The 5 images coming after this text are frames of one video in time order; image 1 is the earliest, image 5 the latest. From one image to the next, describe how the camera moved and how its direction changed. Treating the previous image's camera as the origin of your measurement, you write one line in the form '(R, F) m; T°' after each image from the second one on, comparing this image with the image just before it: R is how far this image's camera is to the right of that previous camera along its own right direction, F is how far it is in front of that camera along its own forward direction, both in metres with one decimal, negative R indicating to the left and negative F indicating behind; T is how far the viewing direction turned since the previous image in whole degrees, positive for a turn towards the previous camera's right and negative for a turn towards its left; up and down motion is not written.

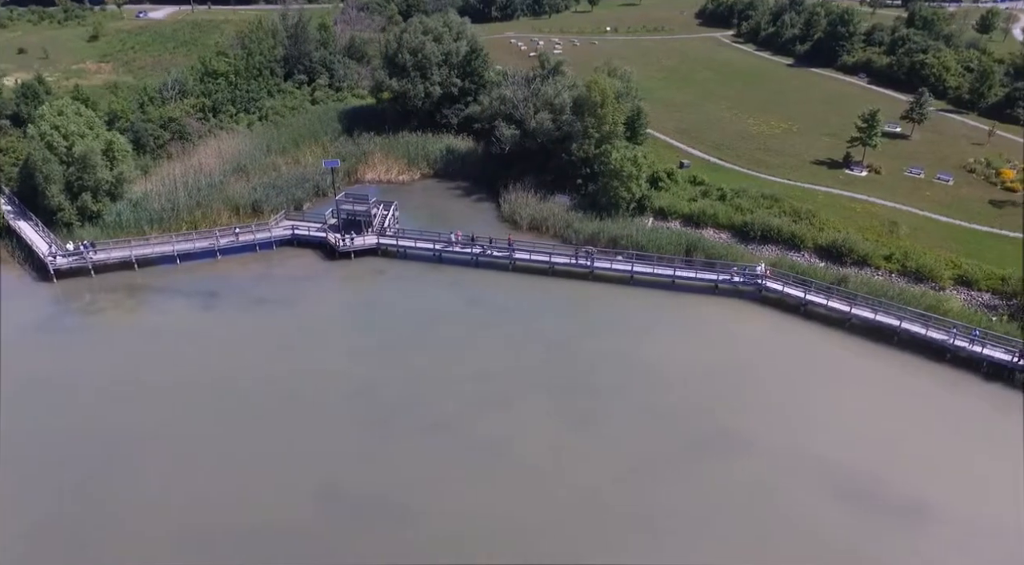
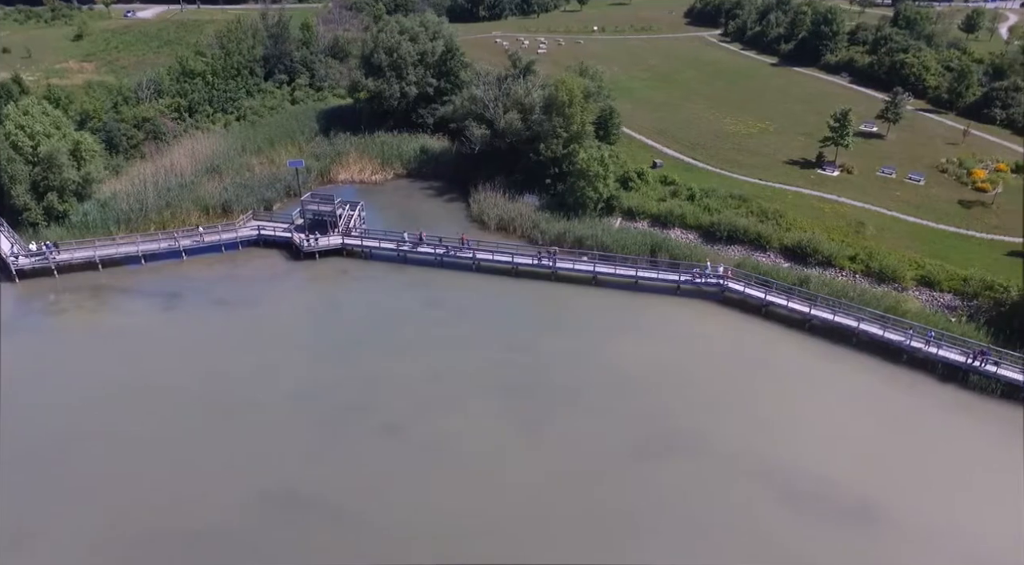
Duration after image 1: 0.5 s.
(+1.7, +0.1) m; 0°
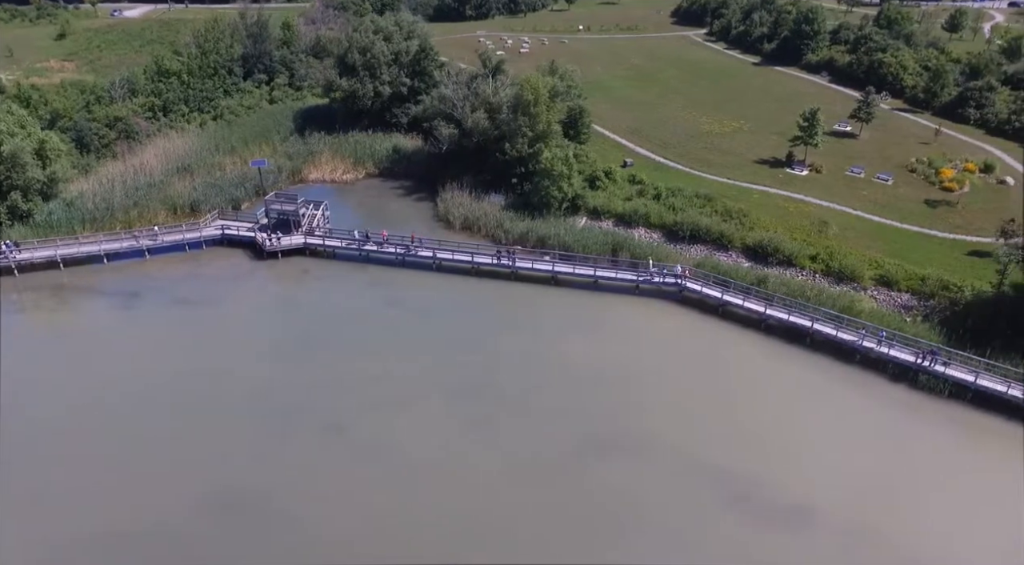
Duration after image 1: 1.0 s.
(+1.8, 0.0) m; 0°
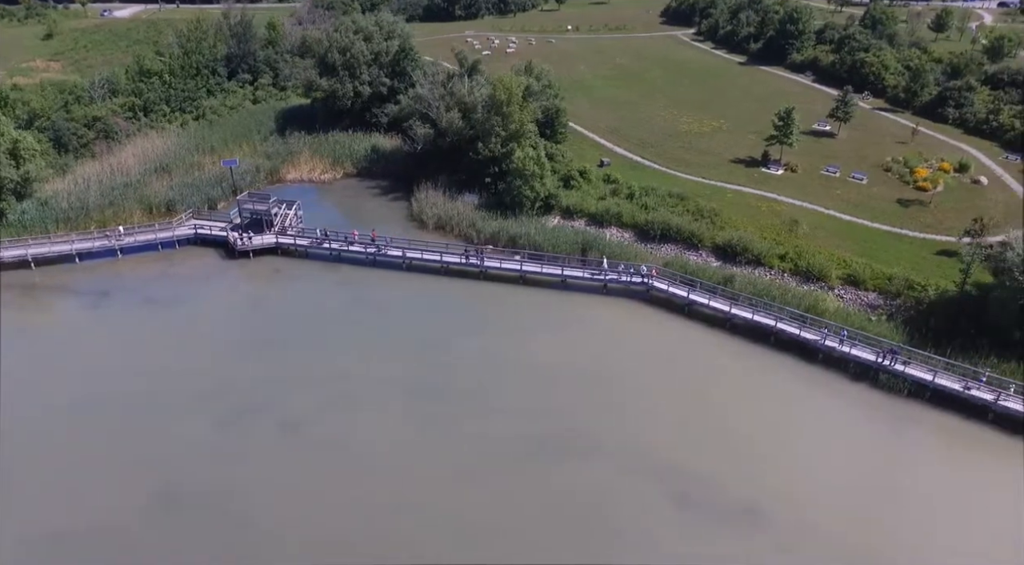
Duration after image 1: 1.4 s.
(+1.4, 0.0) m; 0°
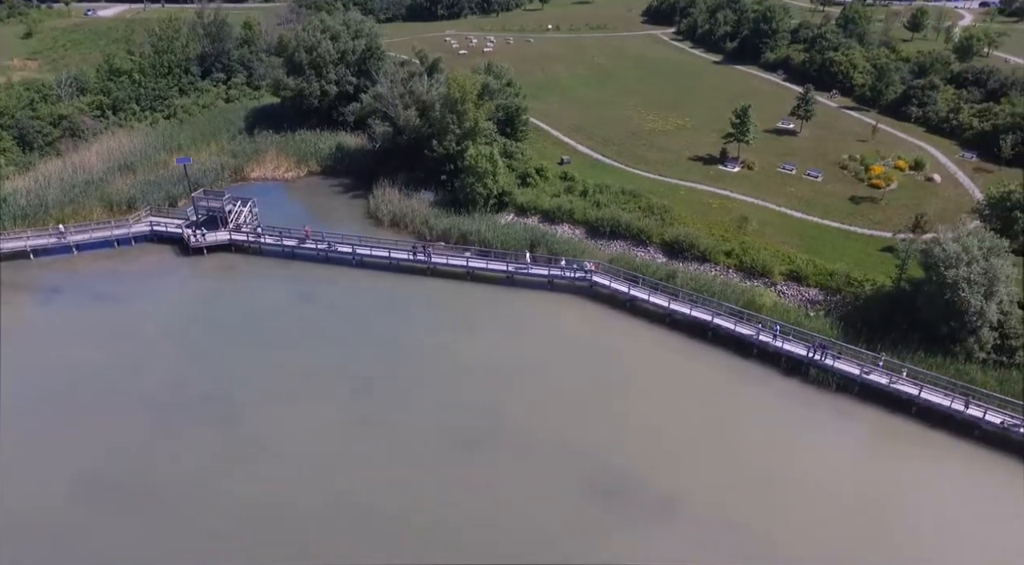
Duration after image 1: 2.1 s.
(+2.4, -0.2) m; 0°
